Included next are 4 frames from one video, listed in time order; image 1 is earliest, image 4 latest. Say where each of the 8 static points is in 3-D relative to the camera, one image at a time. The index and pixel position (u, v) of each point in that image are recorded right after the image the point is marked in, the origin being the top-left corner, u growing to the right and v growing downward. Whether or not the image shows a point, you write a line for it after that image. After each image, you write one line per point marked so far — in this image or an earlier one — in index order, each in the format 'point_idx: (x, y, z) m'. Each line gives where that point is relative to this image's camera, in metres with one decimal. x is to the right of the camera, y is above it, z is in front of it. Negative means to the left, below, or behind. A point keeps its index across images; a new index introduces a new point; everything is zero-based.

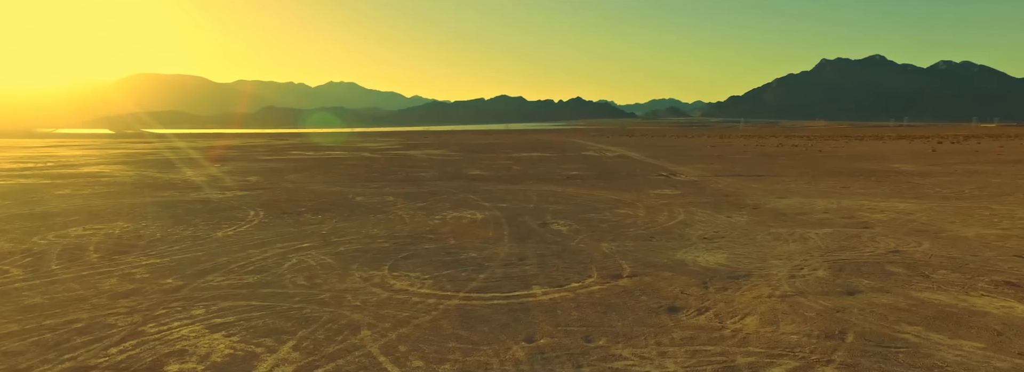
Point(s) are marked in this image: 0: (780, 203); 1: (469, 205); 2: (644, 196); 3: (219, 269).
0: (+6.5, -0.4, +12.4) m
1: (-1.1, -0.5, +12.5) m
2: (+3.6, -0.3, +13.9) m
3: (-3.7, -1.1, +6.5) m
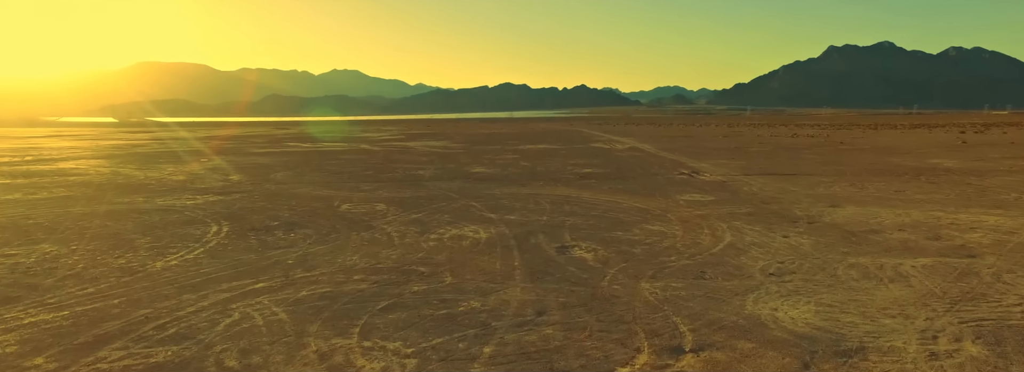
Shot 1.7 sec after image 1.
0: (+6.7, -0.6, +10.6) m
1: (-0.9, -0.6, +10.7) m
2: (+3.8, -0.5, +12.0) m
3: (-3.6, -1.4, +4.7) m
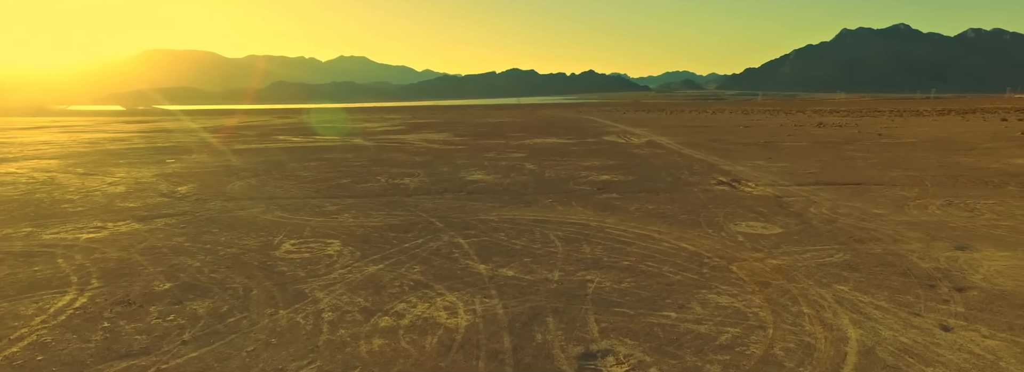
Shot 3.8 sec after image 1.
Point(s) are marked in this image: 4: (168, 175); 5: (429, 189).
0: (+6.7, -1.2, +7.2) m
1: (-0.9, -1.3, +7.5) m
2: (+3.7, -1.0, +8.7) m
3: (-3.7, -2.1, +1.6) m
4: (-13.2, +0.4, +19.6) m
5: (-2.5, -0.1, +15.5) m
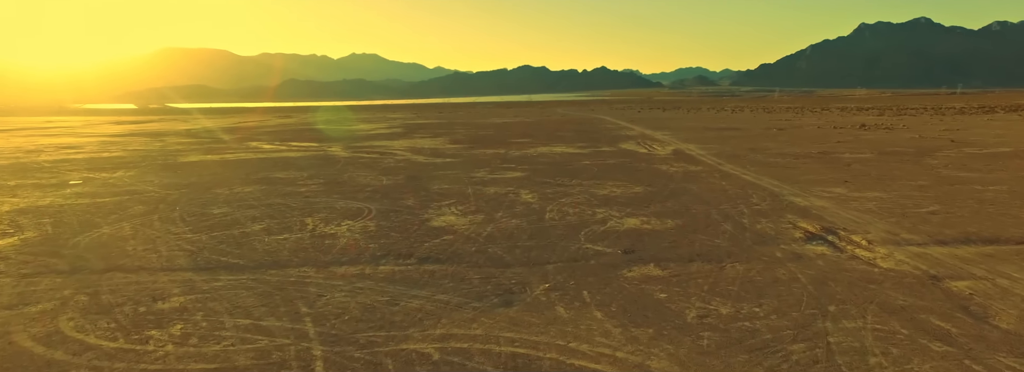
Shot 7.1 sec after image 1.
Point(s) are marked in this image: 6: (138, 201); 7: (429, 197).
0: (+6.1, -2.4, +1.6) m
1: (-1.5, -2.5, +2.1) m
2: (+3.2, -2.2, +3.1) m
3: (-4.4, -3.4, -3.8) m
4: (-13.5, -0.7, +14.4) m
5: (-3.0, -1.2, +10.0) m
6: (-11.6, -0.5, +15.8) m
7: (-2.6, -0.3, +15.4) m
